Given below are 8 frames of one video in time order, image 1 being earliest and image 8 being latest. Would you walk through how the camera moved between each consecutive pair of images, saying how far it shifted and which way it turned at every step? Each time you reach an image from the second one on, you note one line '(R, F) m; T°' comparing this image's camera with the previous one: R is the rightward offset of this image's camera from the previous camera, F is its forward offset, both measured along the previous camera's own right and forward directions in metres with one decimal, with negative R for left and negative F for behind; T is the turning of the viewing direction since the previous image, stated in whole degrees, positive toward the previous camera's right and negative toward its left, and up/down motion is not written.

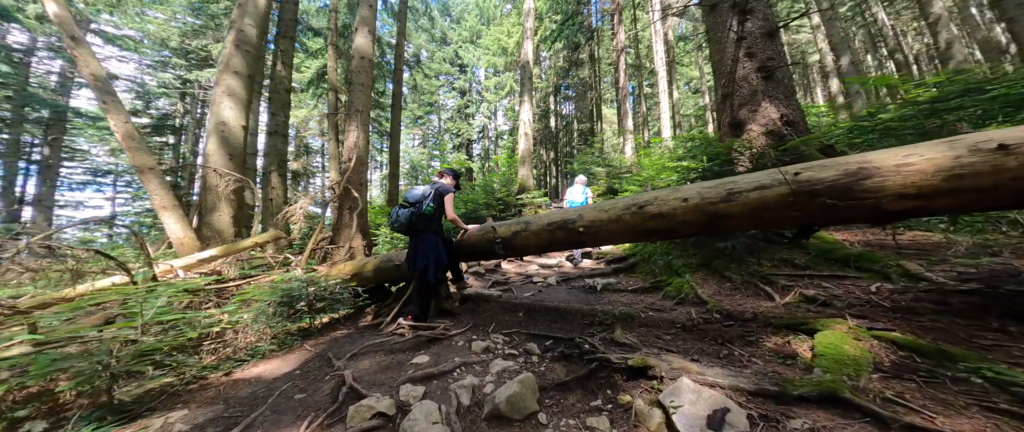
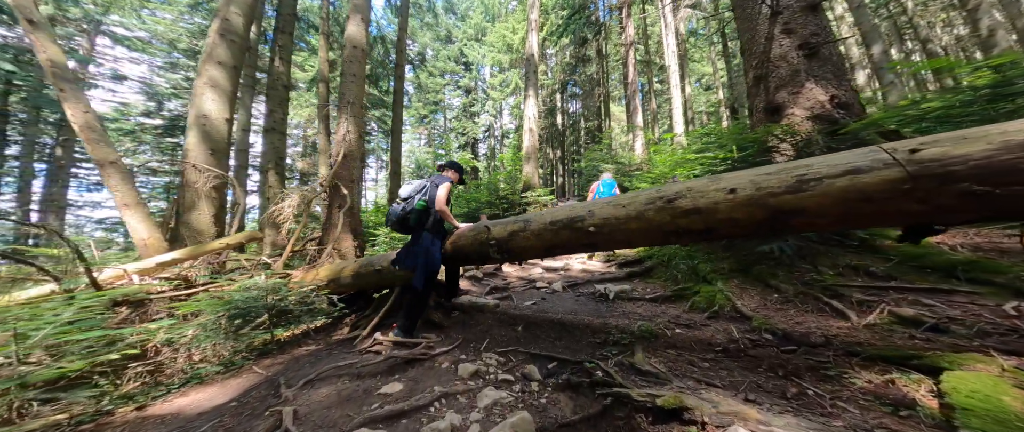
(+0.1, +0.5) m; -1°
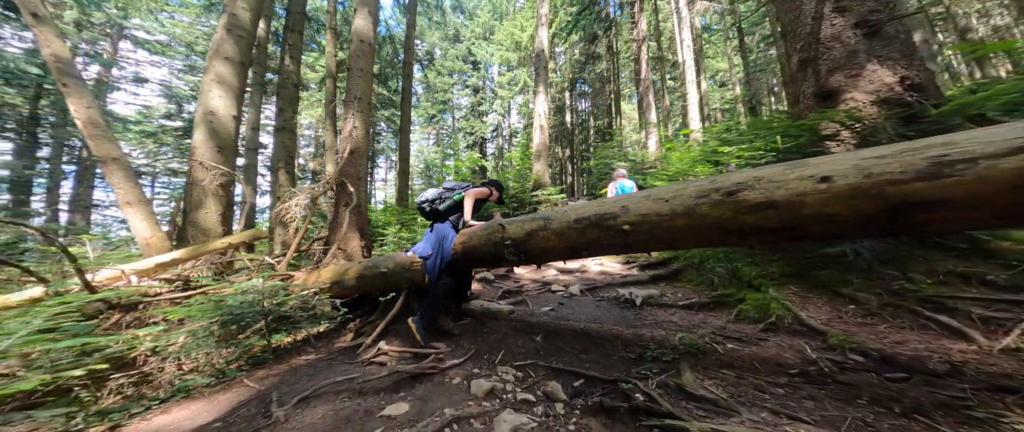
(-0.1, +0.3) m; -2°
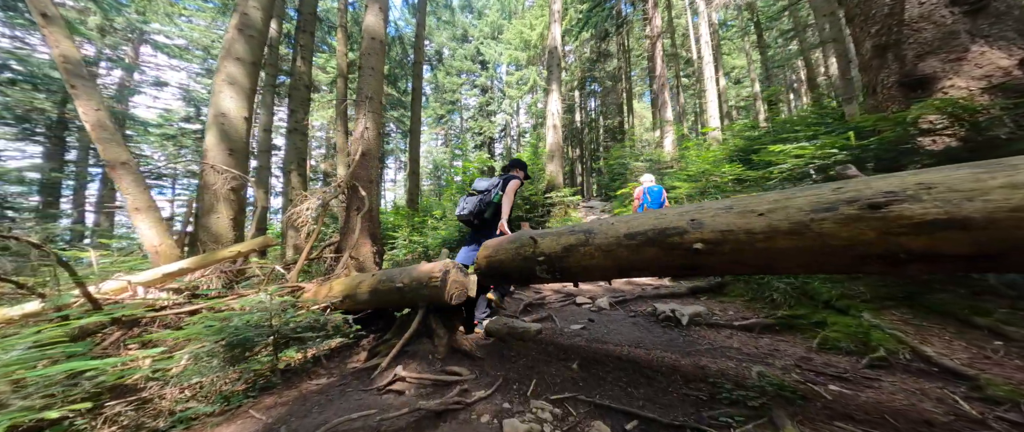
(-0.2, +0.3) m; -2°
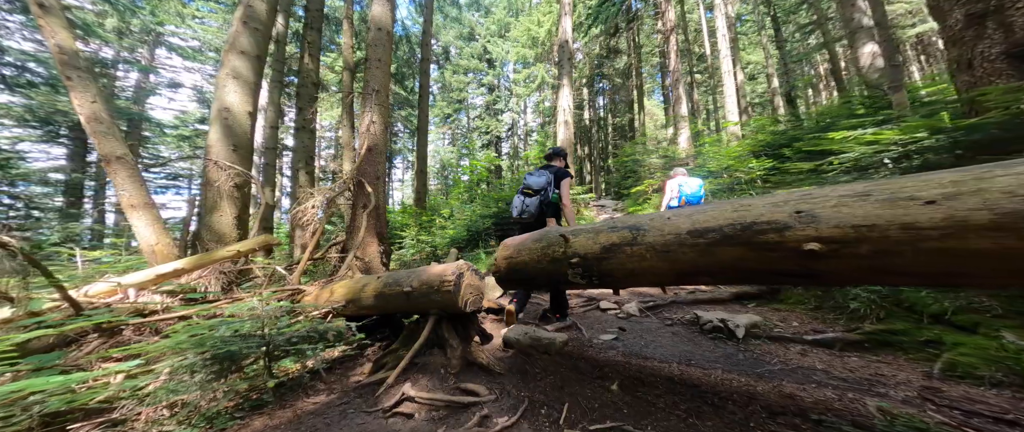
(-0.1, +0.3) m; -1°
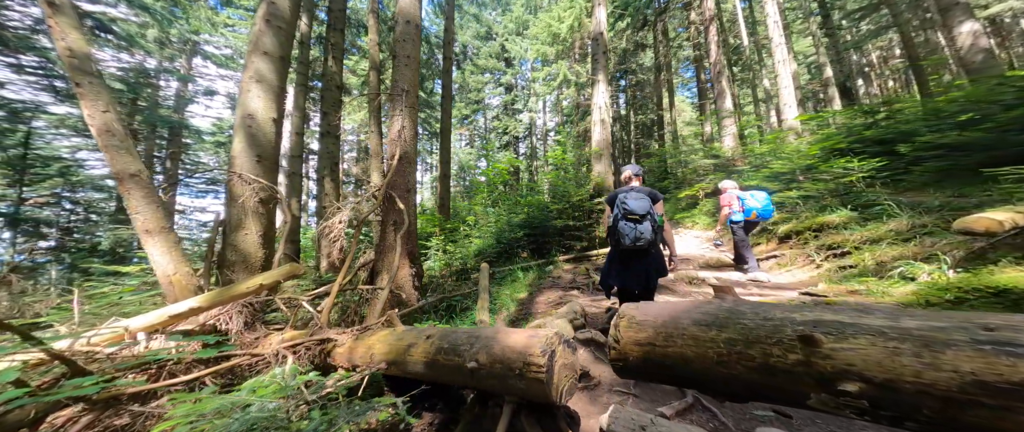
(-0.5, +0.7) m; -4°
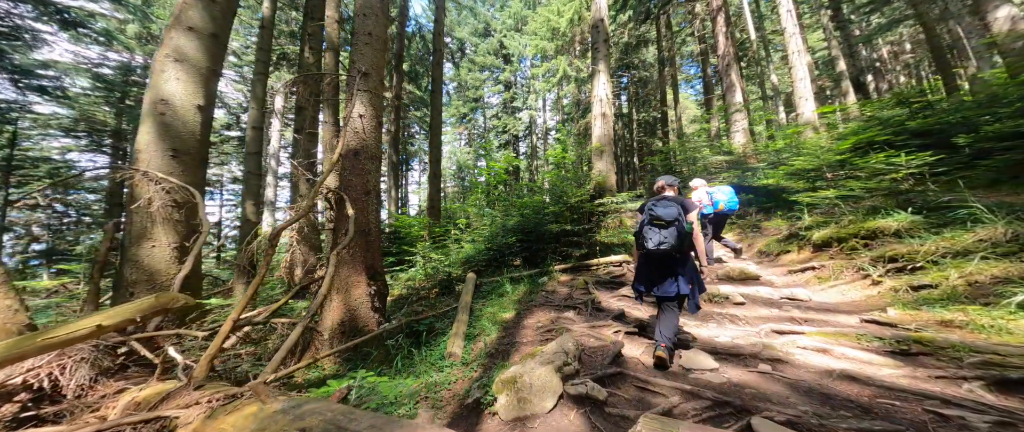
(+0.3, +0.9) m; 0°
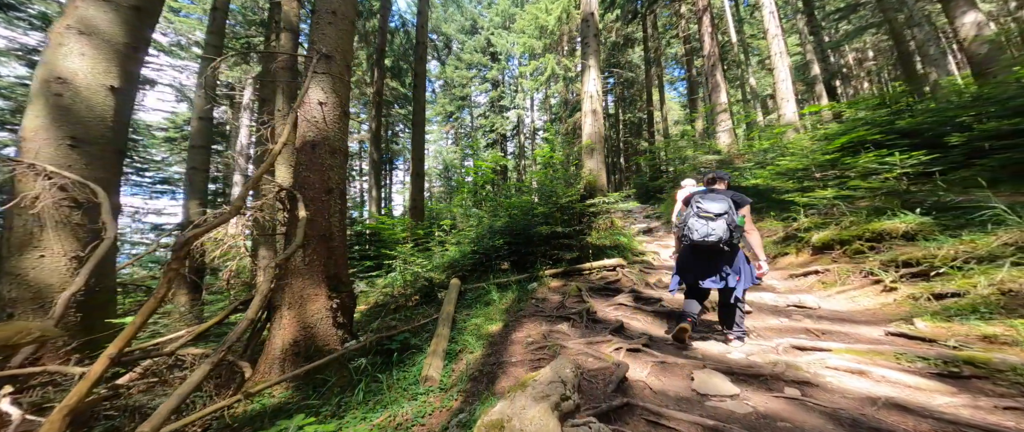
(0.0, +0.5) m; +2°
